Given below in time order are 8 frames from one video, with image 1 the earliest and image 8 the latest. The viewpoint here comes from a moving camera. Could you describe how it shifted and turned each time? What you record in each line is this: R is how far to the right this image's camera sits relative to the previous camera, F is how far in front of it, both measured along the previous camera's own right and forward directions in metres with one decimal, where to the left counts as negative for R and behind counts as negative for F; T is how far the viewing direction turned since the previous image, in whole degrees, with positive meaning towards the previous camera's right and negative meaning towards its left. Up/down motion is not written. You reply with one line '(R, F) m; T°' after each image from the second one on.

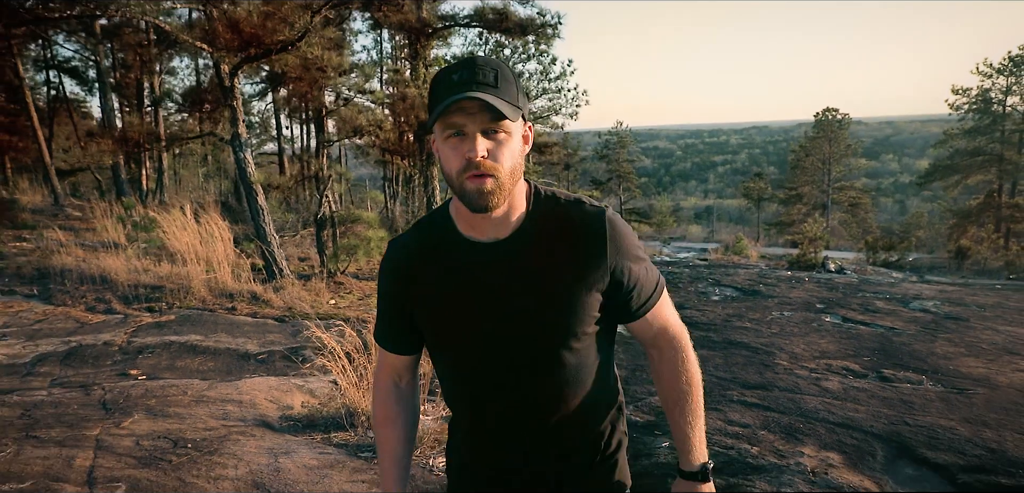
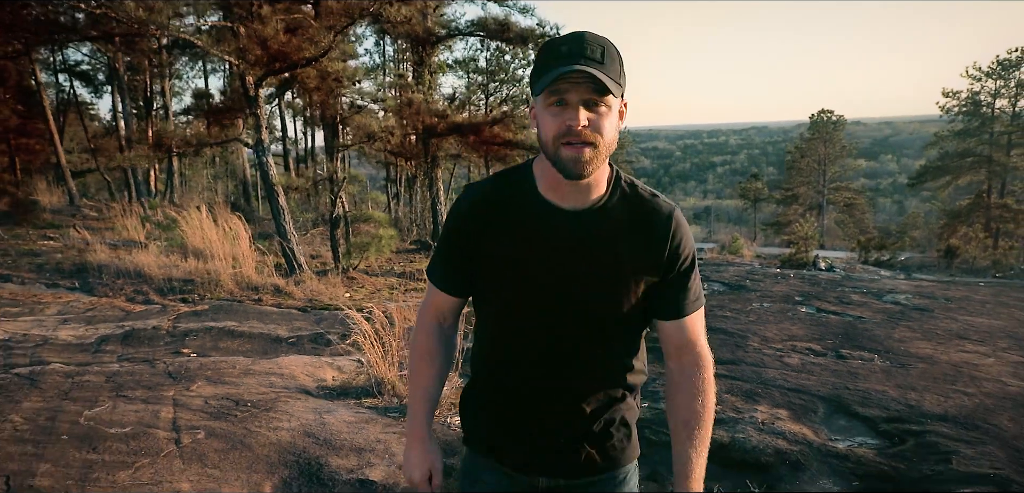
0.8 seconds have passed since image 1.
(0.0, -0.6) m; 0°
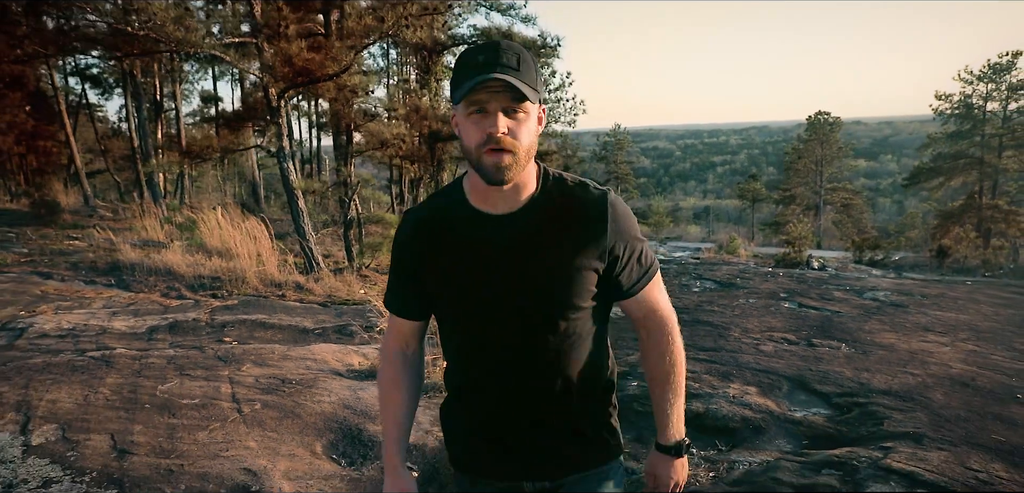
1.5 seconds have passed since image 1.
(-0.1, -0.5) m; 0°
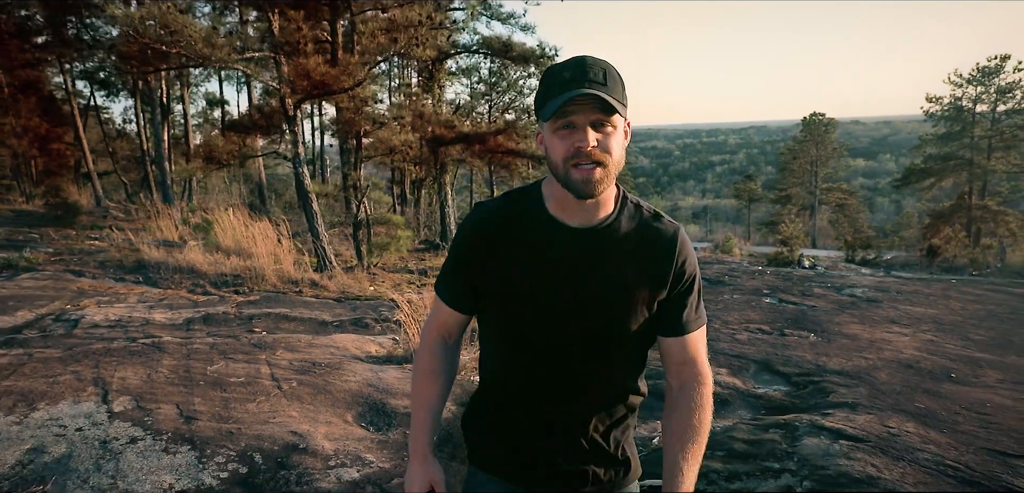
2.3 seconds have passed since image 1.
(0.0, -0.6) m; 0°
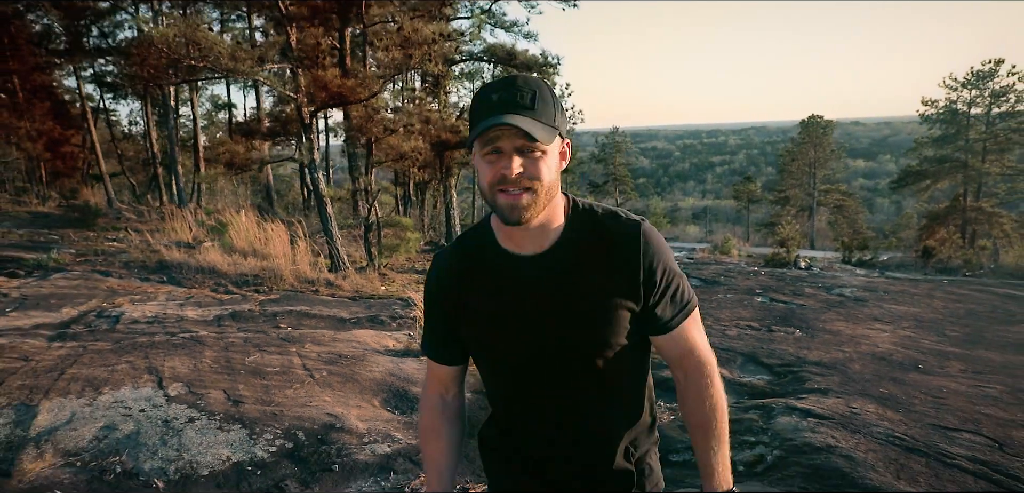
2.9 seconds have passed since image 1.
(-0.1, -0.4) m; 0°
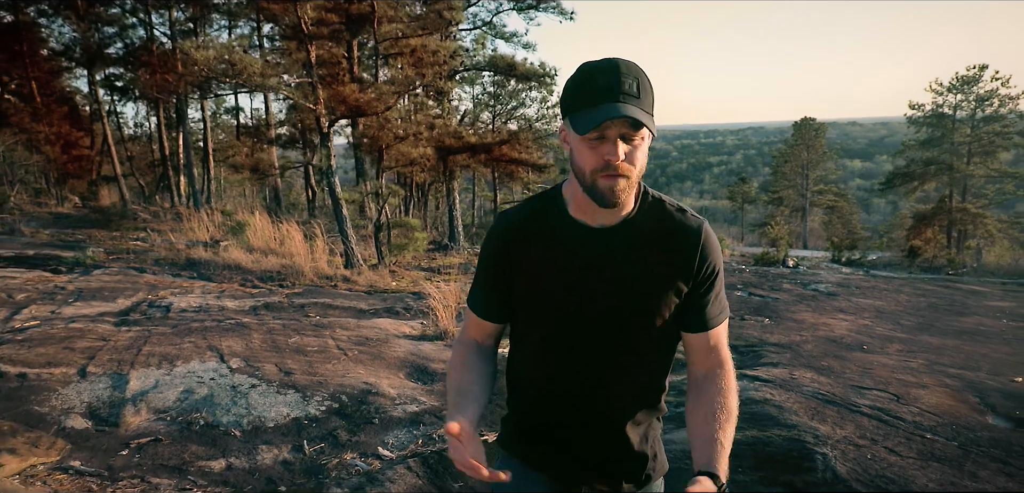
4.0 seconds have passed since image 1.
(-0.1, -0.8) m; 0°
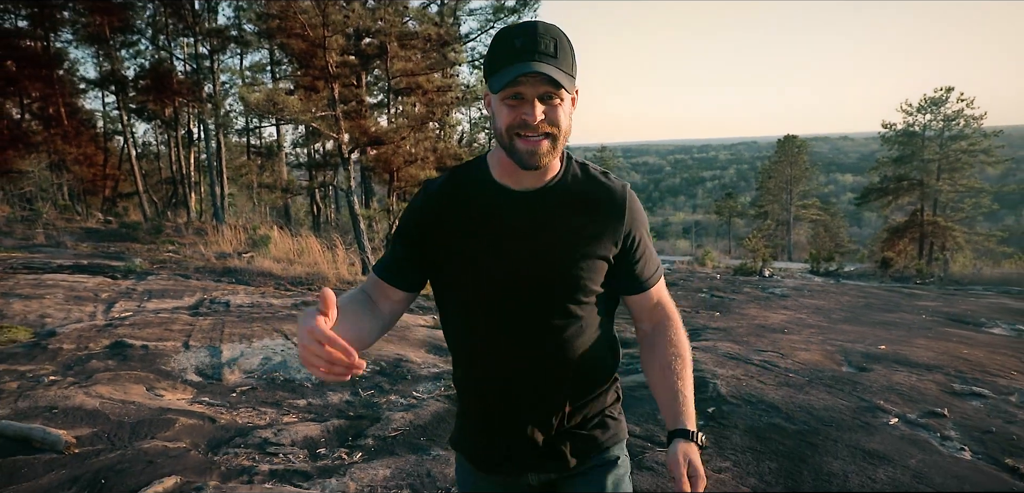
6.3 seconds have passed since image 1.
(0.0, -1.5) m; +1°
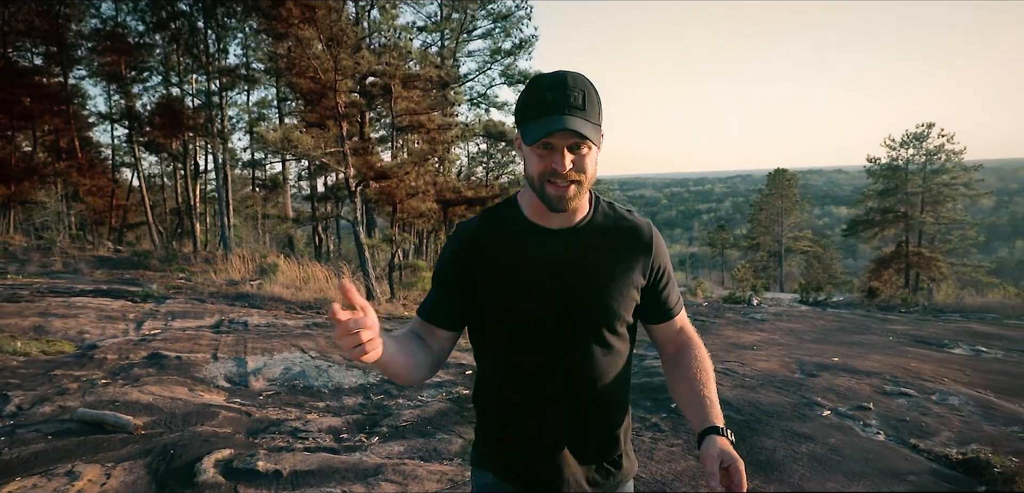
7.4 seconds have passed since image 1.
(0.0, -0.8) m; 0°
